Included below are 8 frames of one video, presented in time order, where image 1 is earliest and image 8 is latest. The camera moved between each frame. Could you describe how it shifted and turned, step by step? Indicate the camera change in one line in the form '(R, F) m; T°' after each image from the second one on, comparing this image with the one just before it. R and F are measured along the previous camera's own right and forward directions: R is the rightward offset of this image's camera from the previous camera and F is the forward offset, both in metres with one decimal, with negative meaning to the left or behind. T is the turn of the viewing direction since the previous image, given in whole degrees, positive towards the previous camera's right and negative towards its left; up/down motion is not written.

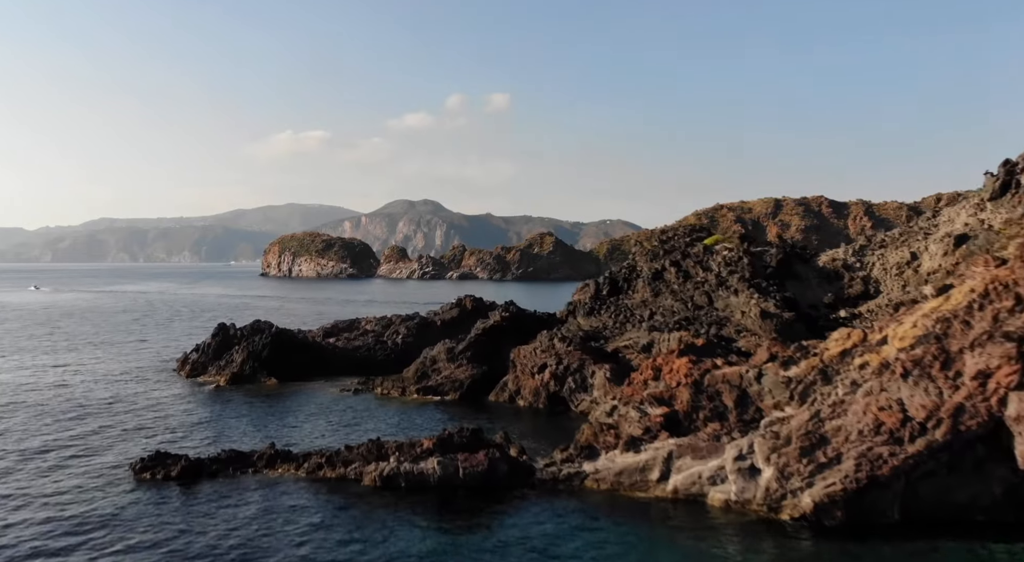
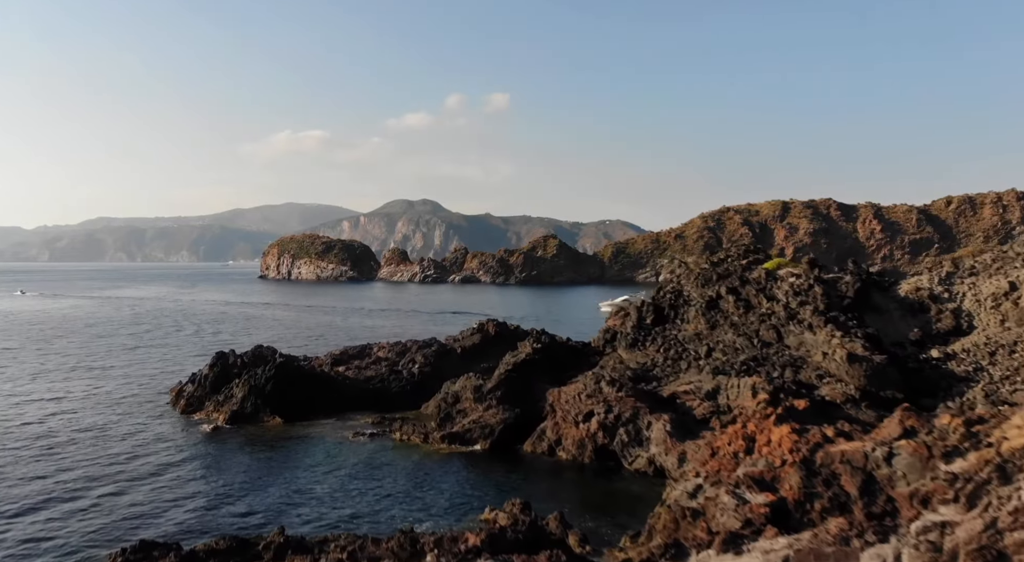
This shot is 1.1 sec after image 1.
(-1.6, +3.8) m; 0°
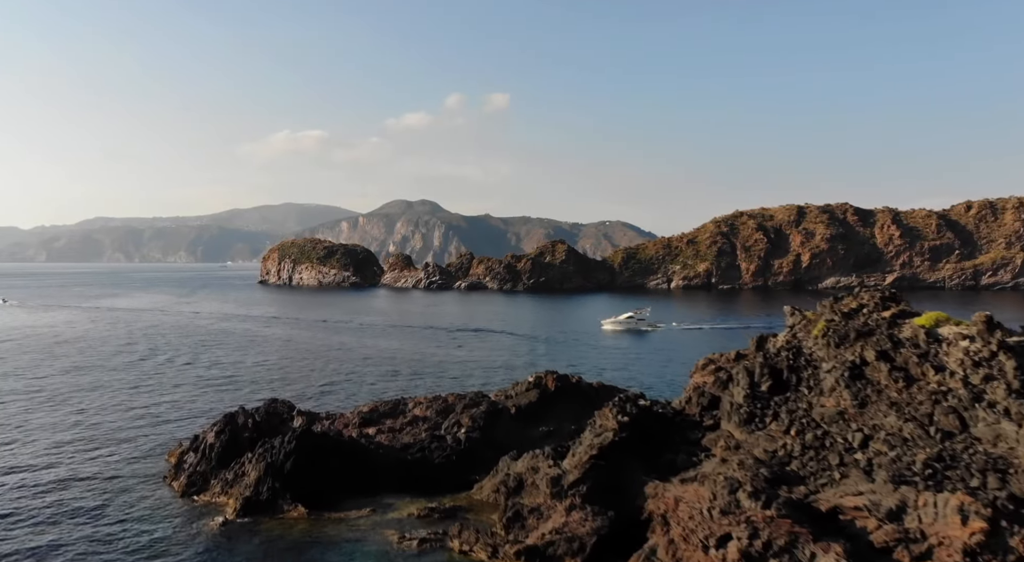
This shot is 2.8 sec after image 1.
(-3.1, +6.2) m; 0°
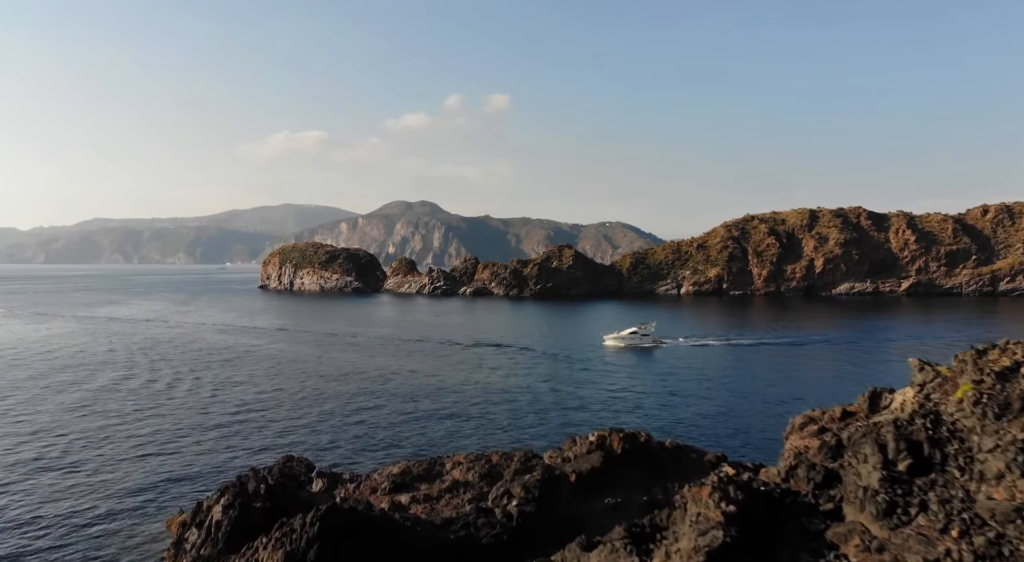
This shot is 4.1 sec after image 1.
(-2.4, +4.7) m; 0°
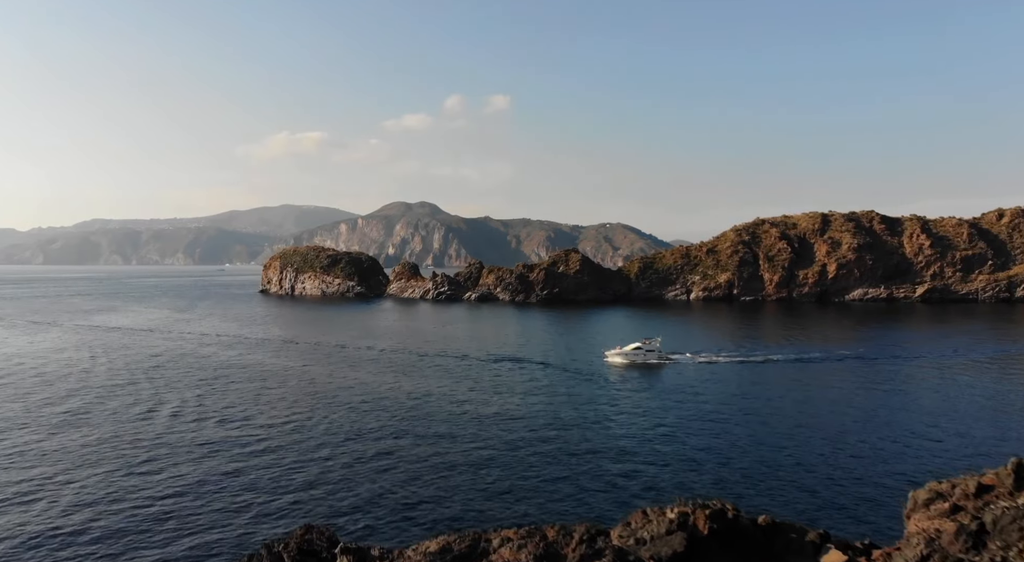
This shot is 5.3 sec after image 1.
(-2.1, +4.2) m; 0°
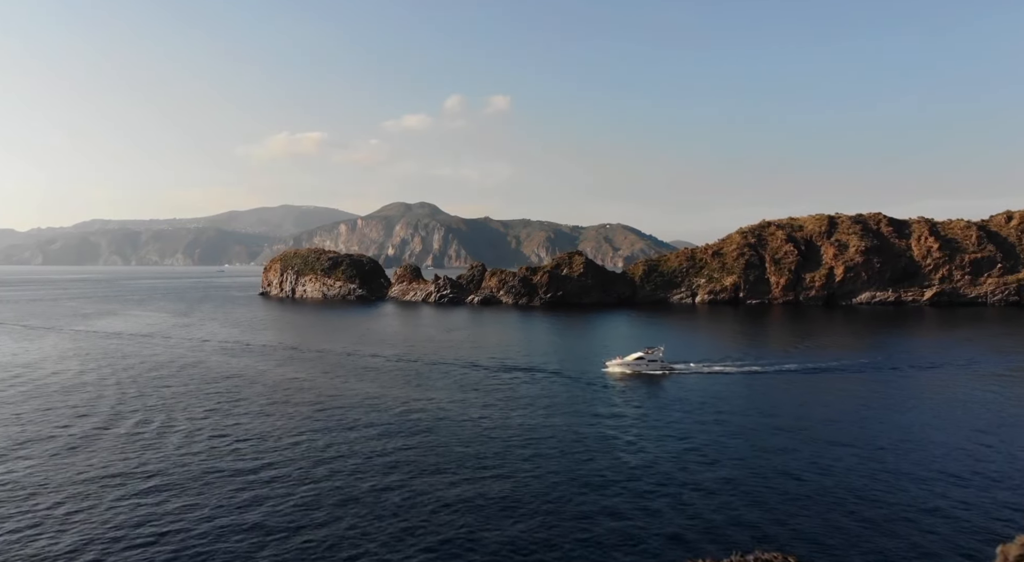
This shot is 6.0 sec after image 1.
(-1.2, +2.3) m; 0°
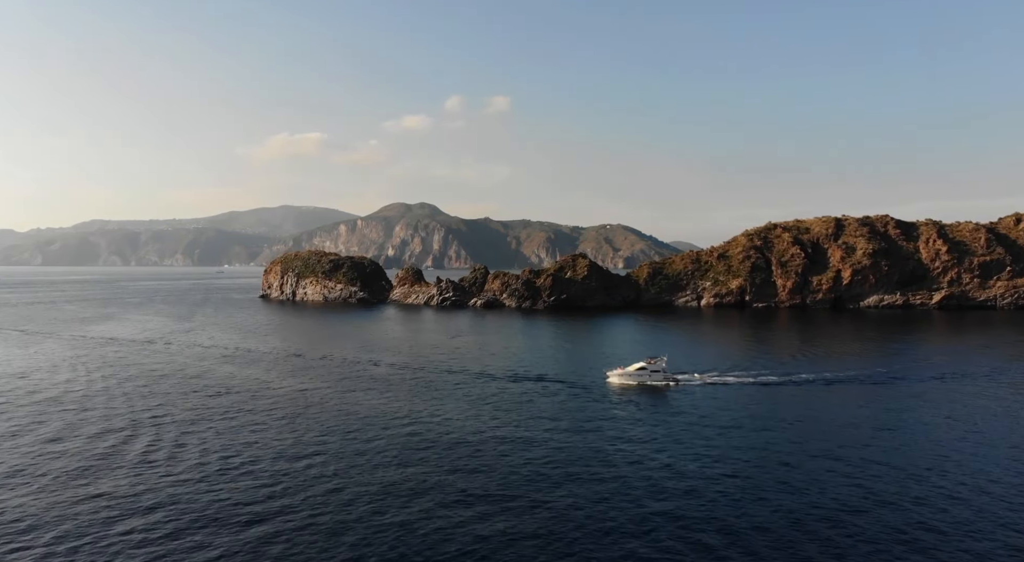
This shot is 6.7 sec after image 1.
(-1.2, +2.3) m; 0°
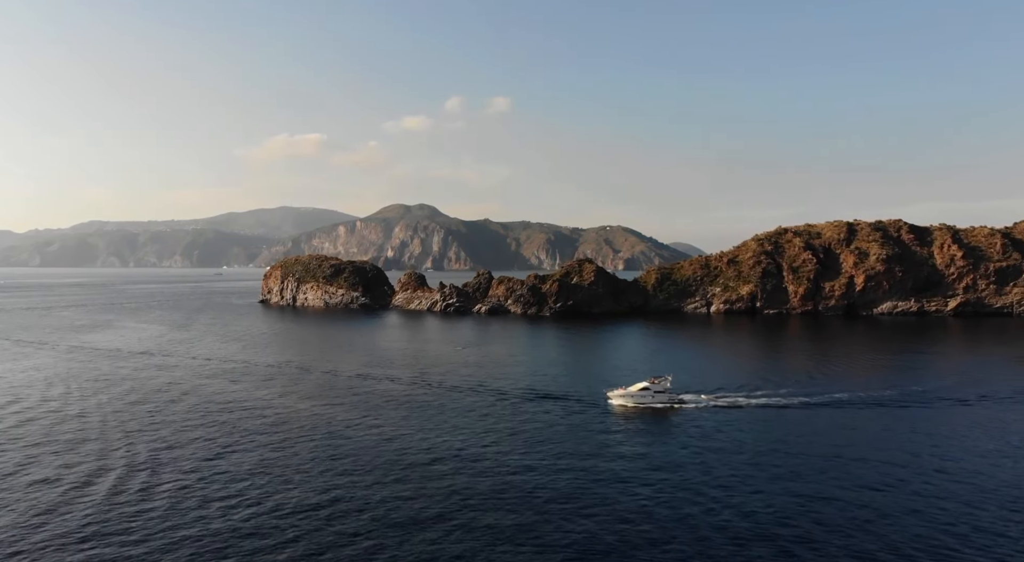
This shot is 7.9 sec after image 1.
(-1.9, +4.3) m; 0°
